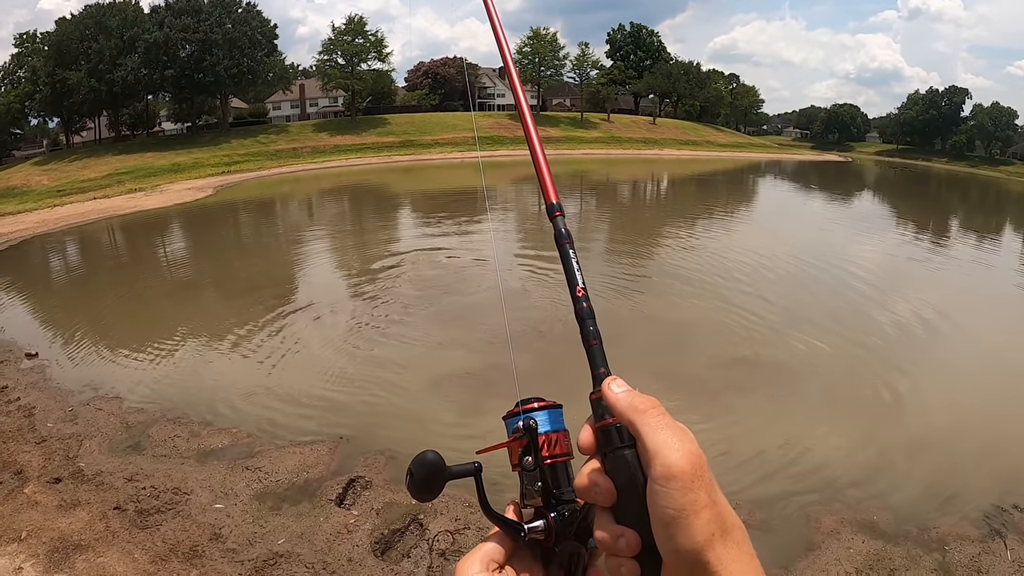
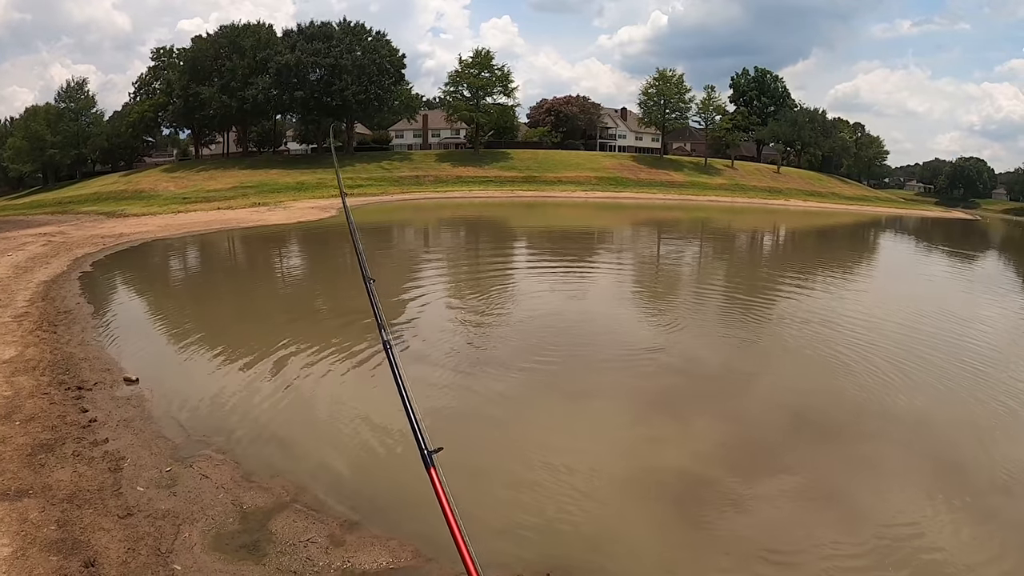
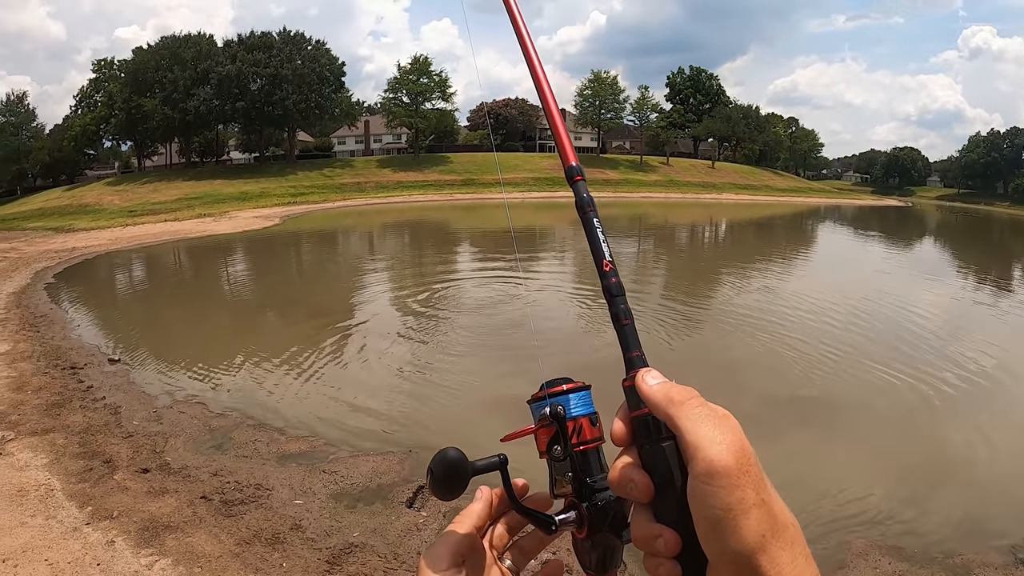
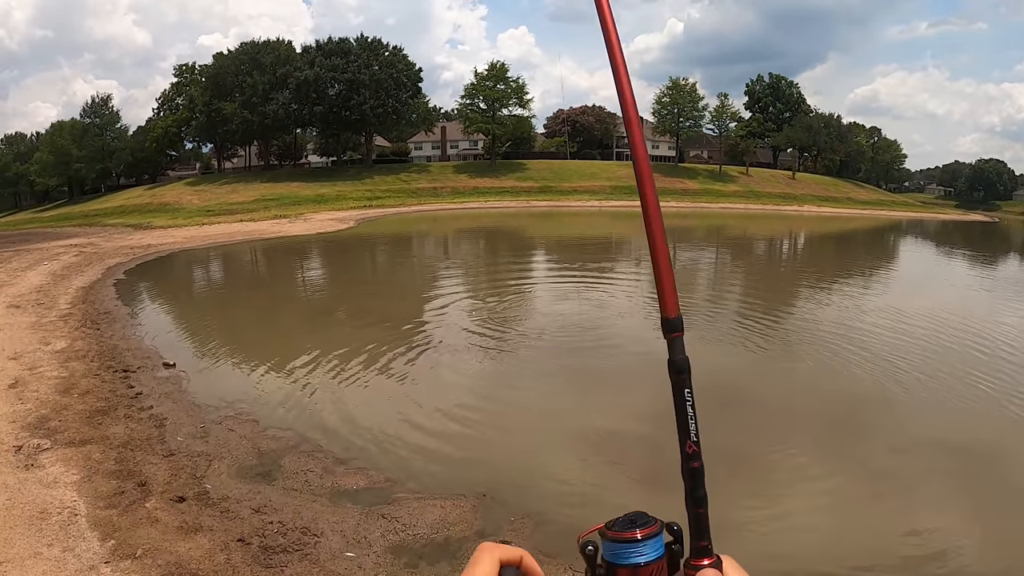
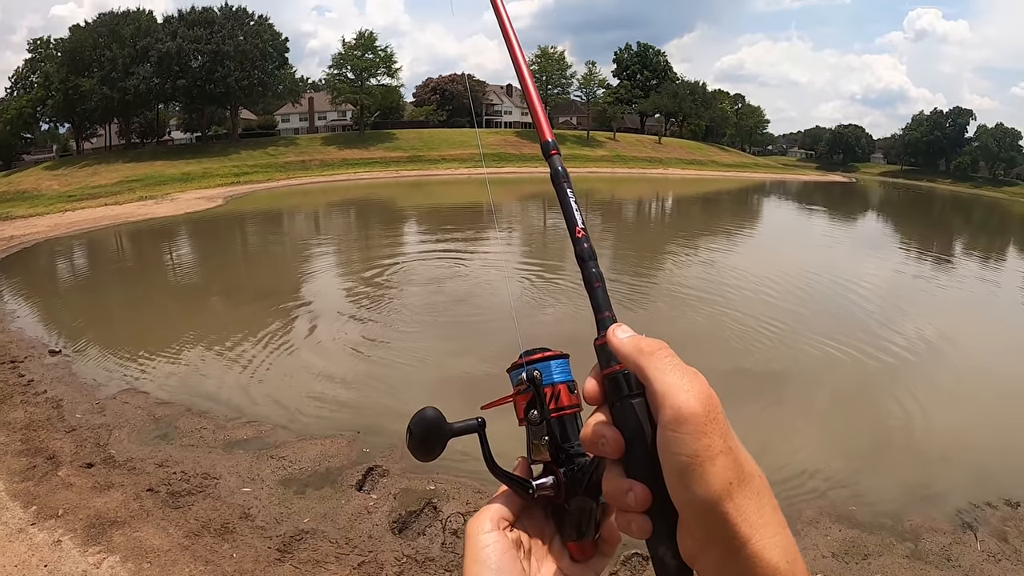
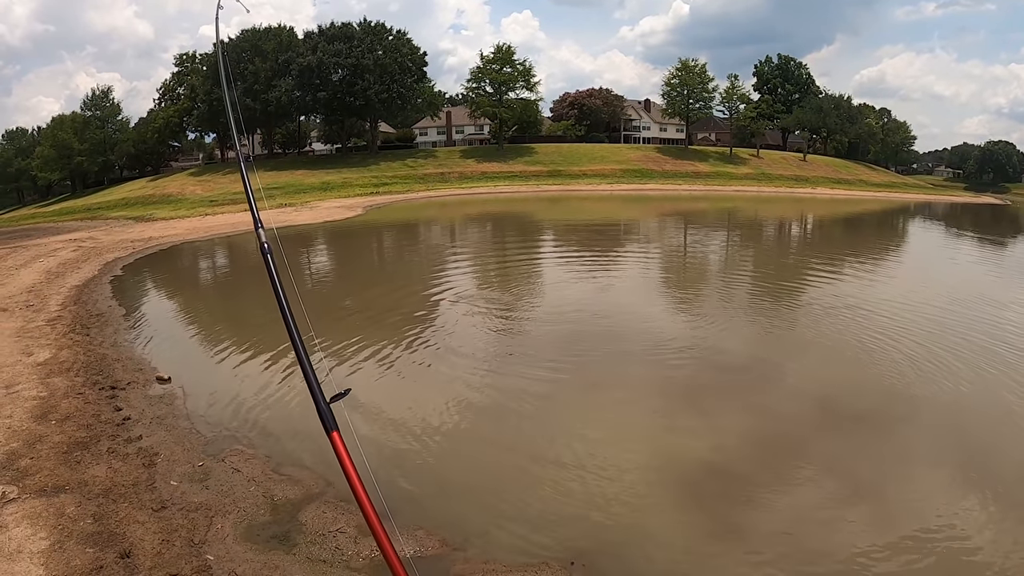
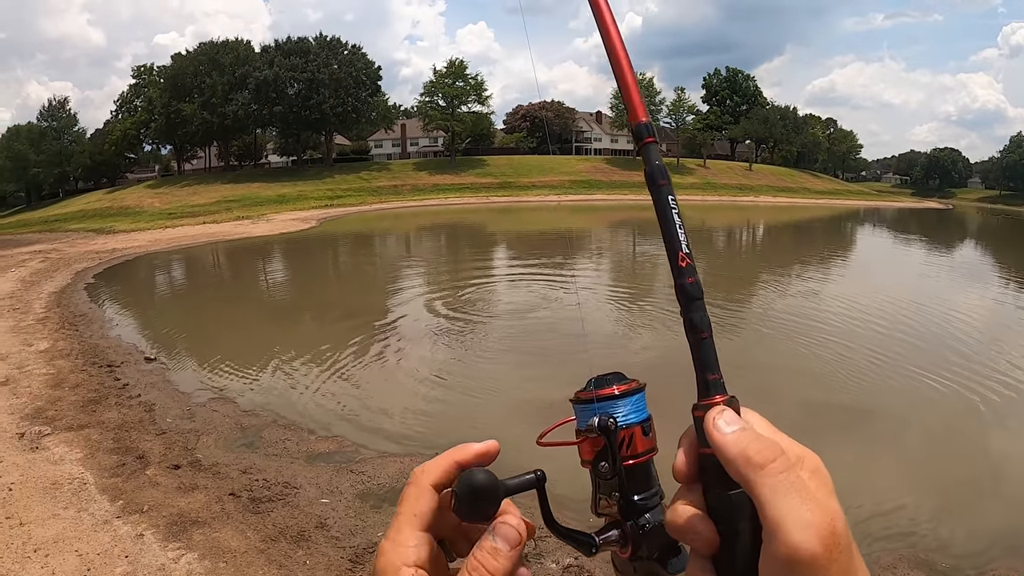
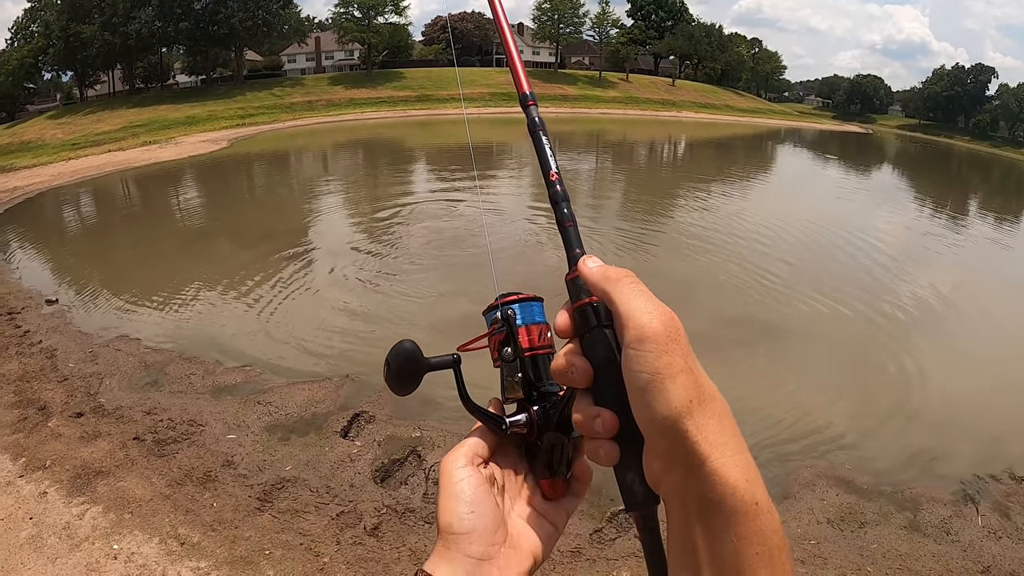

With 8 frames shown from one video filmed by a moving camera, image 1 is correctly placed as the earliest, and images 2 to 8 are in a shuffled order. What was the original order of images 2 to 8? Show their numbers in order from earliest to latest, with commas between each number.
8, 5, 3, 7, 4, 2, 6
